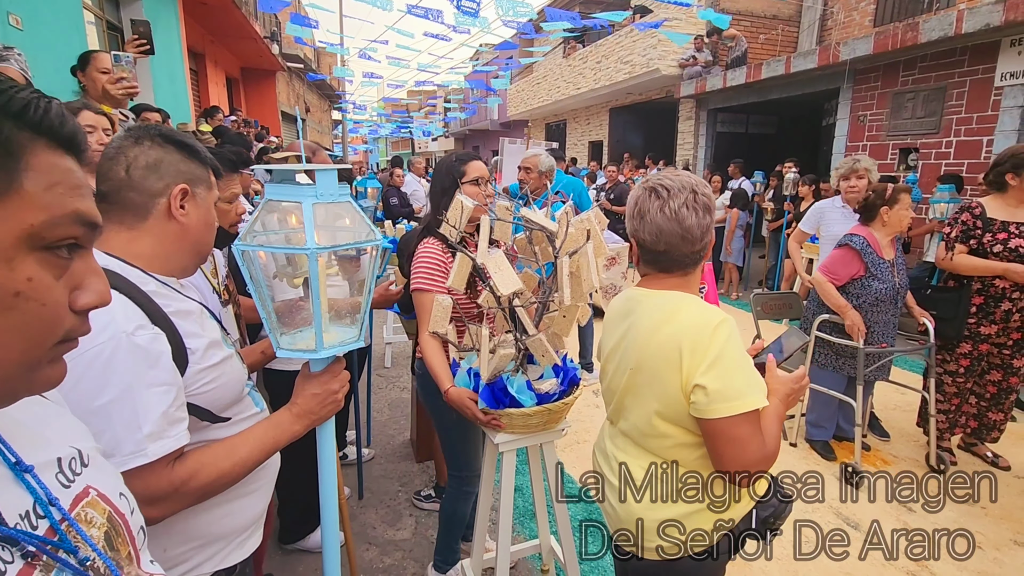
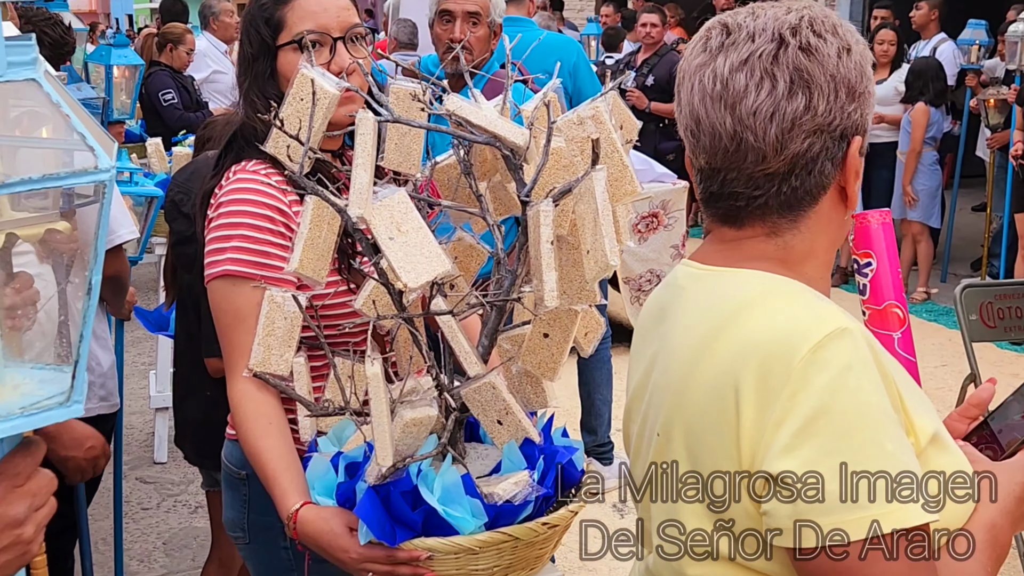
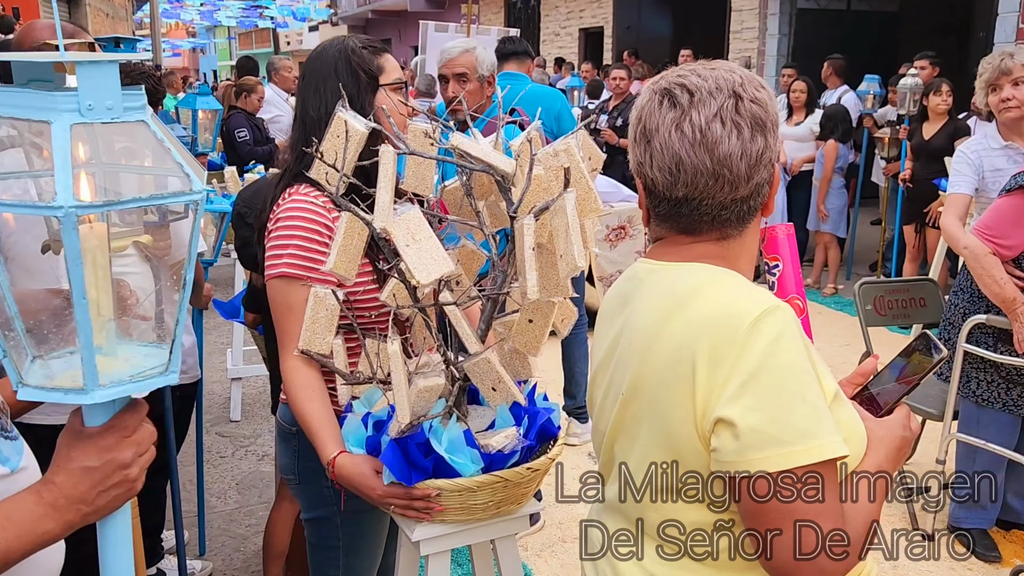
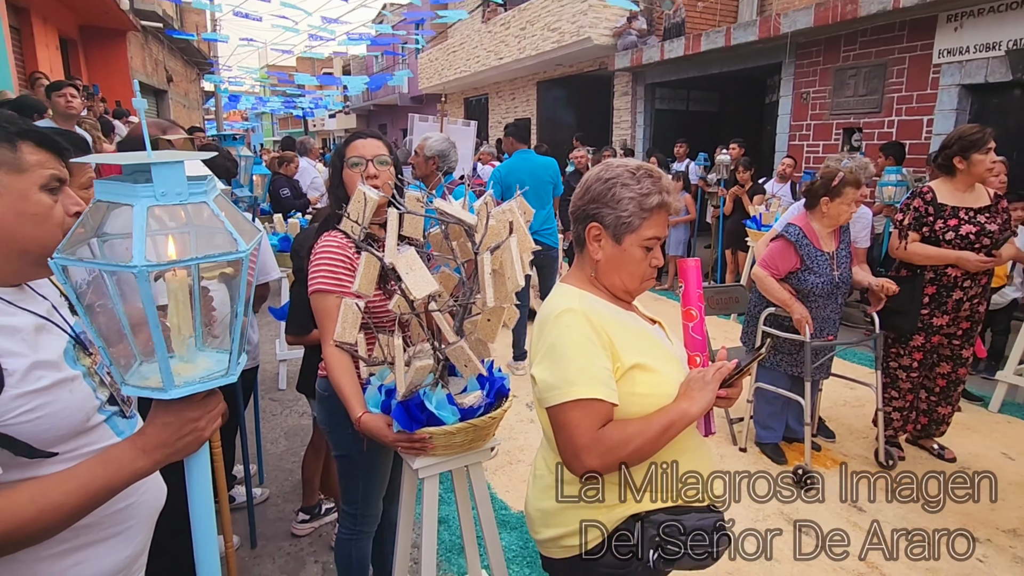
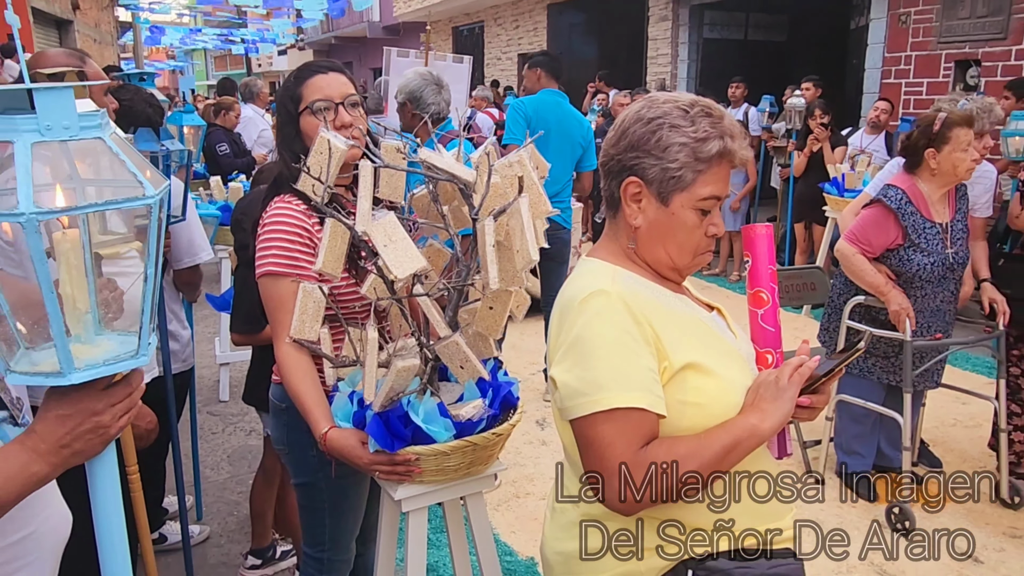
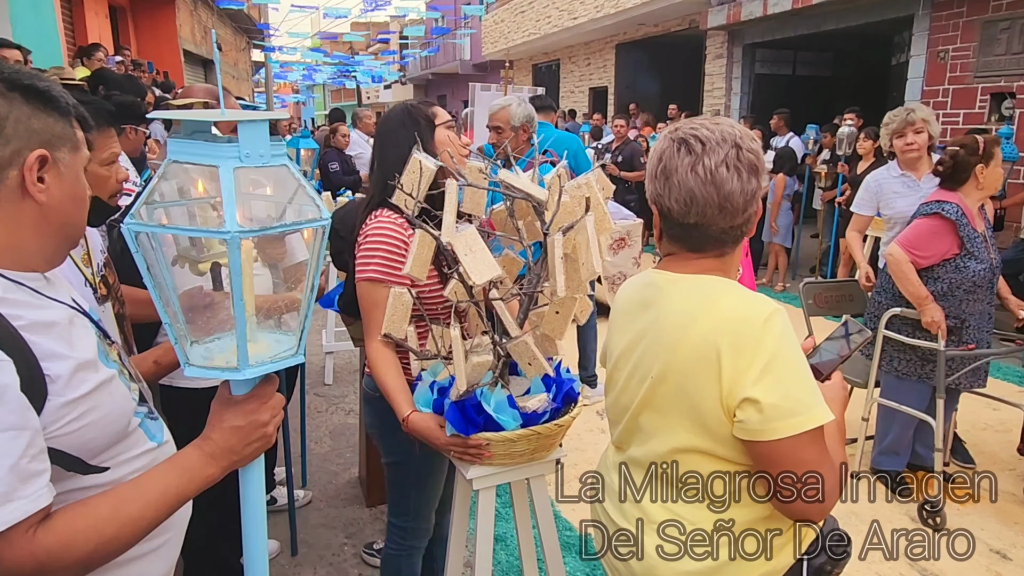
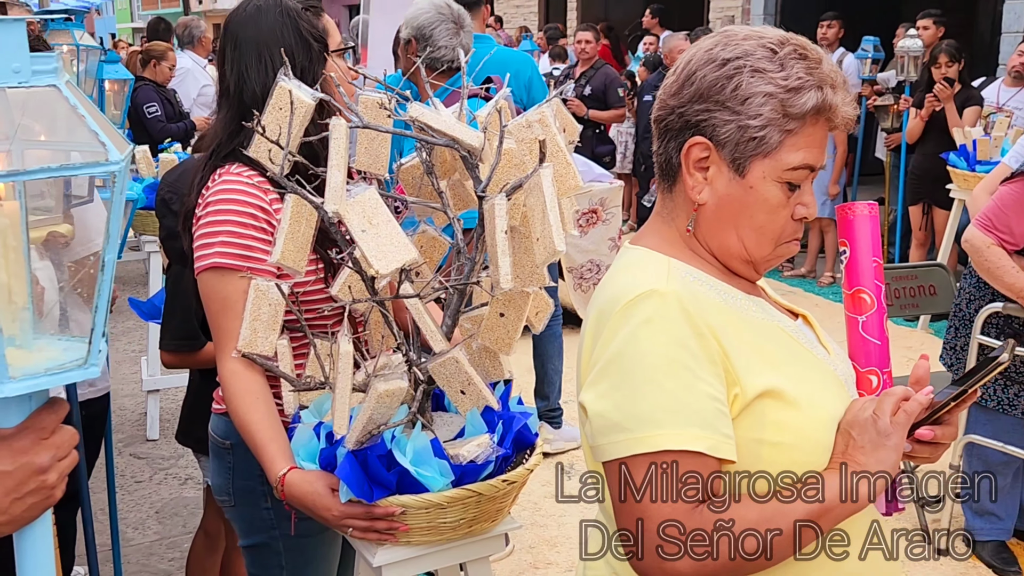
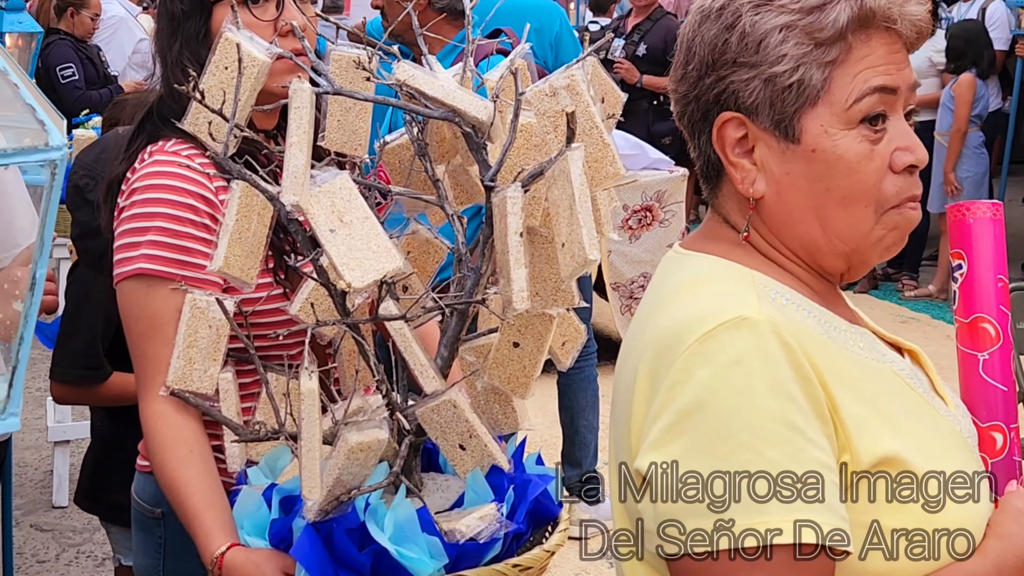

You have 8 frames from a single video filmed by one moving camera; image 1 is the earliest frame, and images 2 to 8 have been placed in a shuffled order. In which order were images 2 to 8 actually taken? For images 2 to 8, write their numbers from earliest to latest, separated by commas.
6, 3, 2, 8, 7, 5, 4
